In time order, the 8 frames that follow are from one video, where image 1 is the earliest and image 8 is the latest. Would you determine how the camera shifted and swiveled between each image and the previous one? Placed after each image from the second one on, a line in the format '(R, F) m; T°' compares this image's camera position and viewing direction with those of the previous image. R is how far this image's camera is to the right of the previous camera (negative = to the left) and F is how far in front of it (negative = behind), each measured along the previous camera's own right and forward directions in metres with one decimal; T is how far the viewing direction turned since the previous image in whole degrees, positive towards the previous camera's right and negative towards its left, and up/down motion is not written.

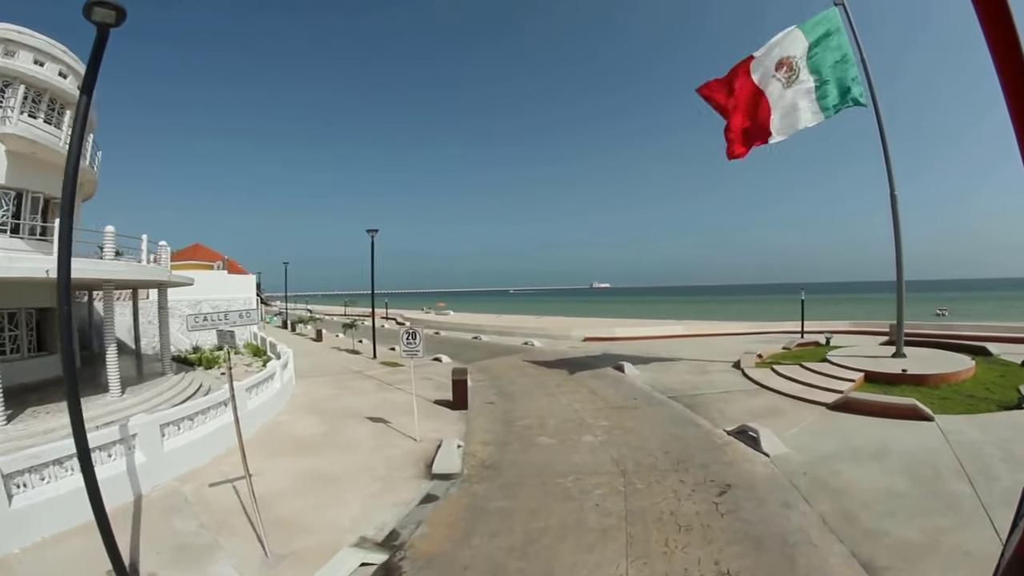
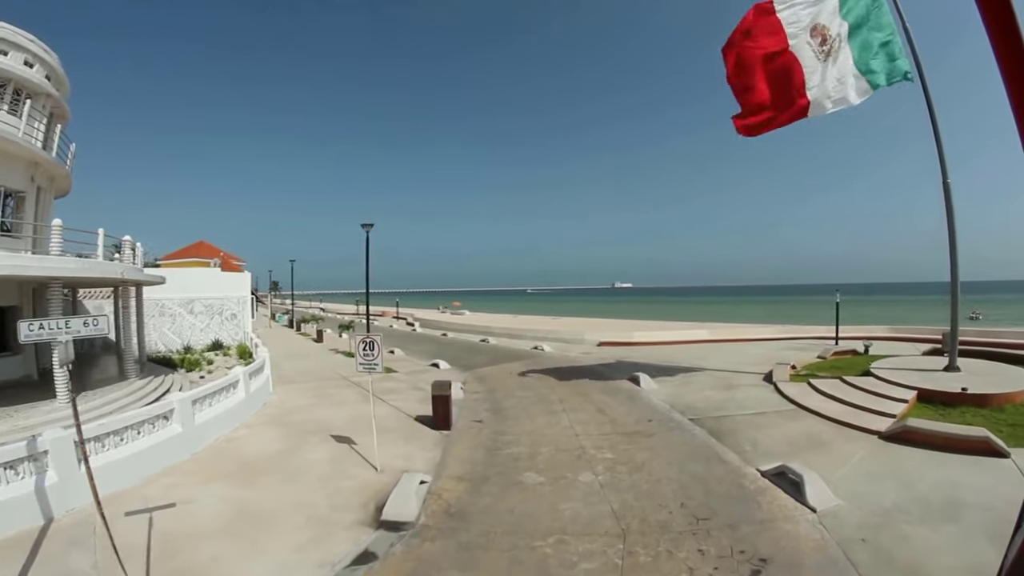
(+0.6, +1.5) m; -3°
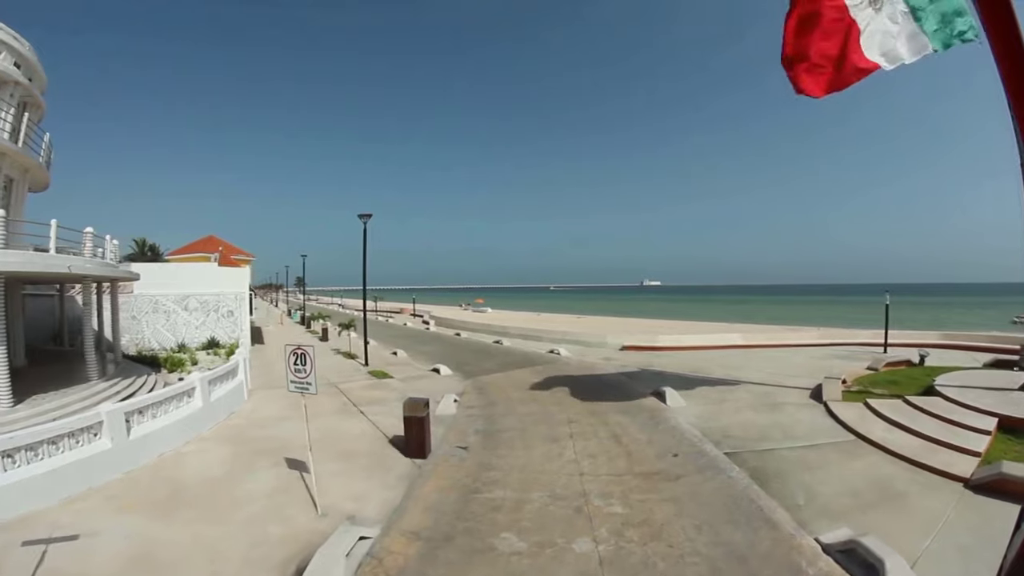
(+0.5, +1.6) m; -3°
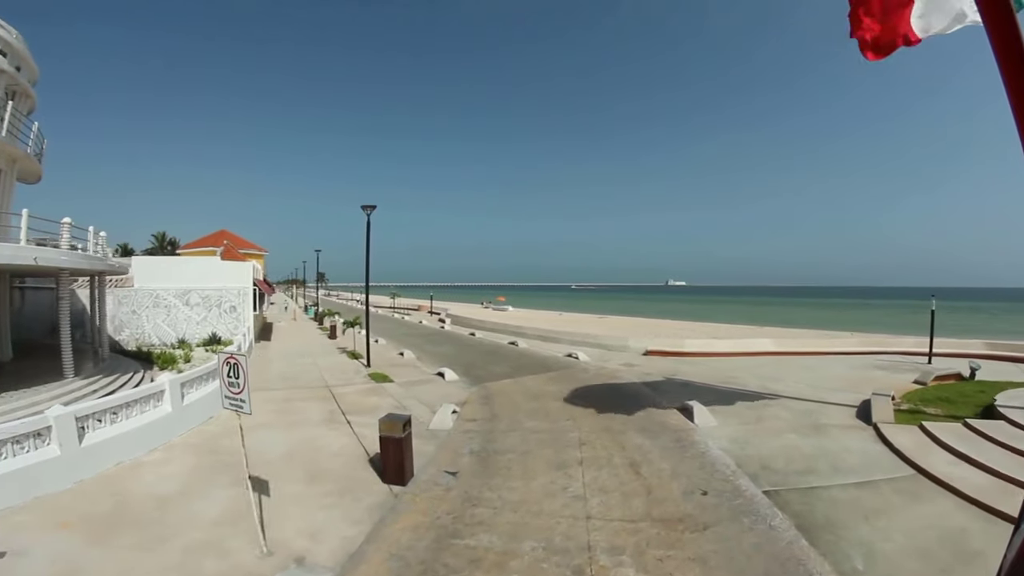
(+0.3, +1.2) m; -3°
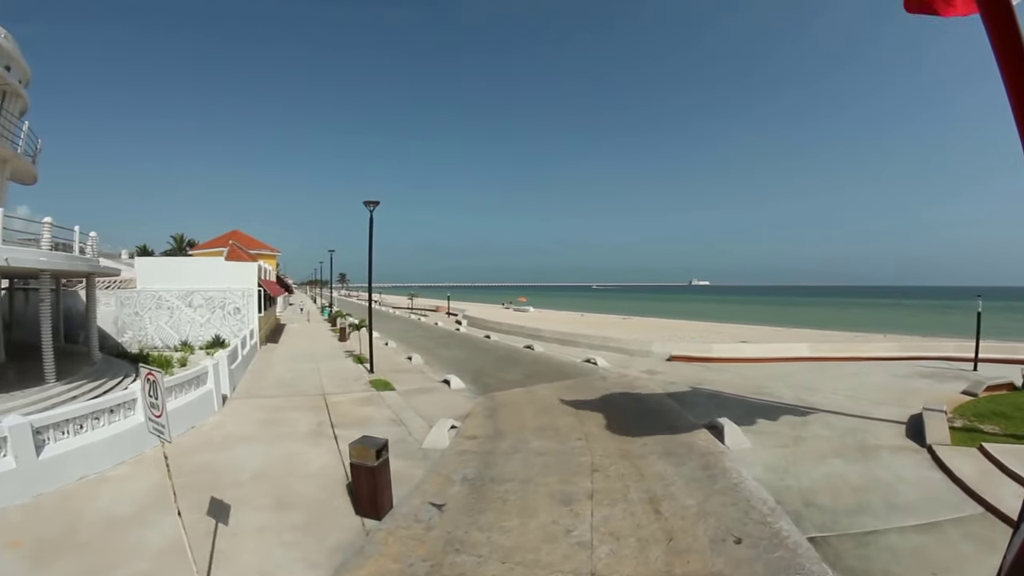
(+0.3, +1.0) m; -3°
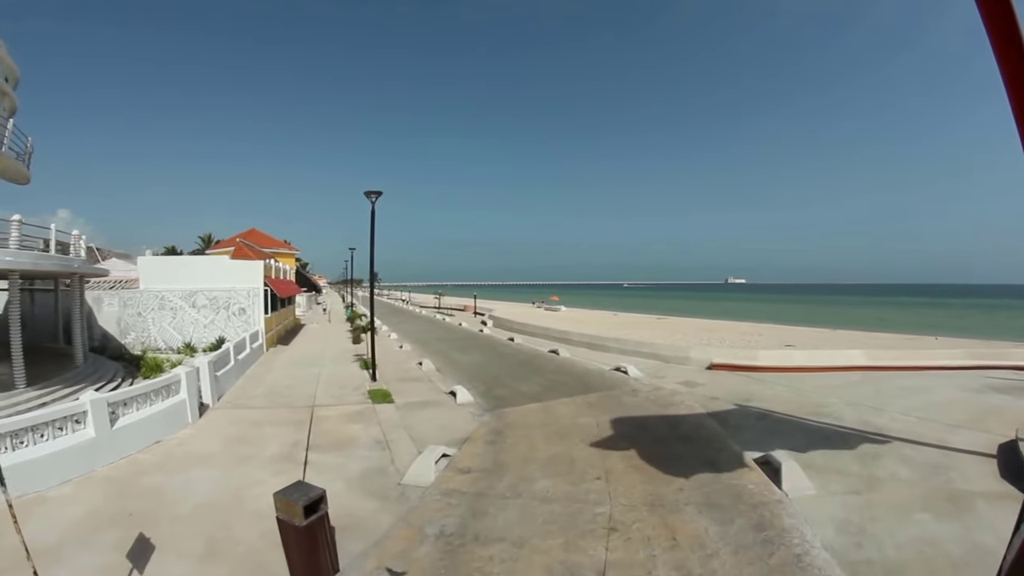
(+0.4, +1.5) m; -4°
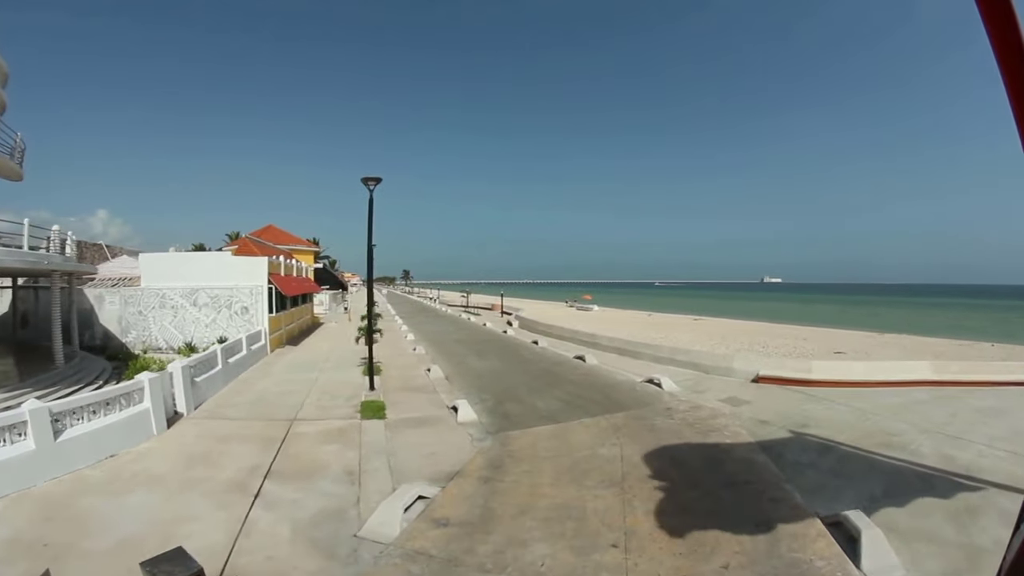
(+0.4, +1.5) m; -4°
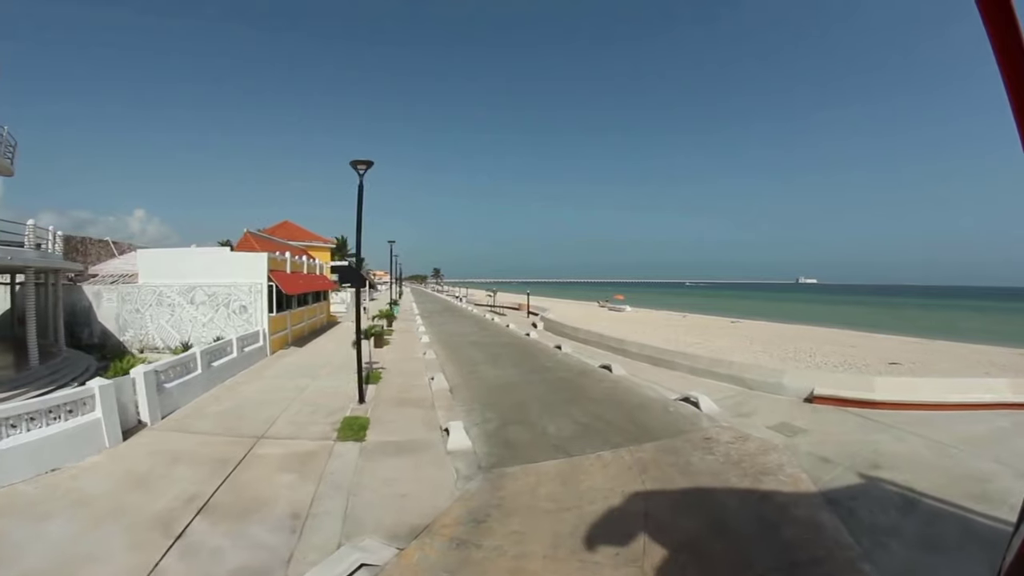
(+0.5, +1.5) m; -4°
